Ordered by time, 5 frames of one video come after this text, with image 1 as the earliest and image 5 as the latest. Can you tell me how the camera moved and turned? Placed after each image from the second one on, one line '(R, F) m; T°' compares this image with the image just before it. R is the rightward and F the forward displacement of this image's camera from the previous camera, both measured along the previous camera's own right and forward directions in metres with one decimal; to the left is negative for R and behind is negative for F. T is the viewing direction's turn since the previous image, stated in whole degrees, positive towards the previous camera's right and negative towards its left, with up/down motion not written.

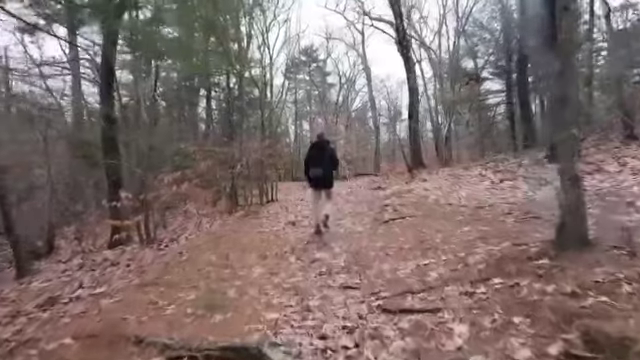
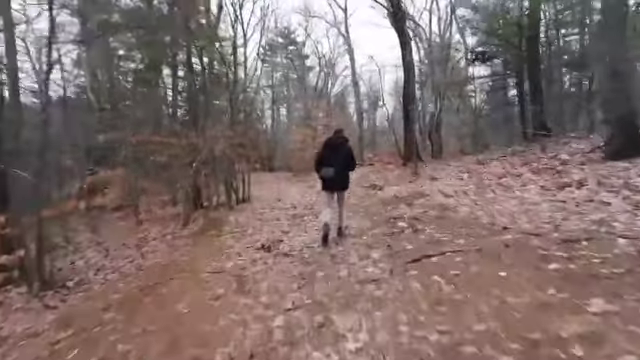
(-0.2, +3.5) m; +3°
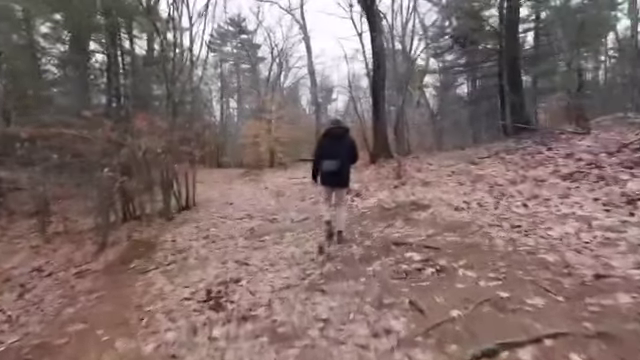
(-0.3, +2.8) m; +6°
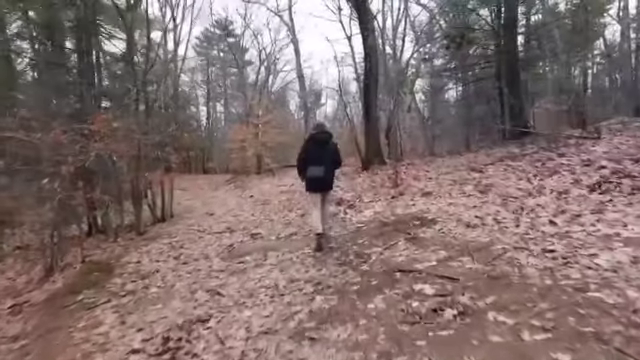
(0.0, +1.2) m; +1°
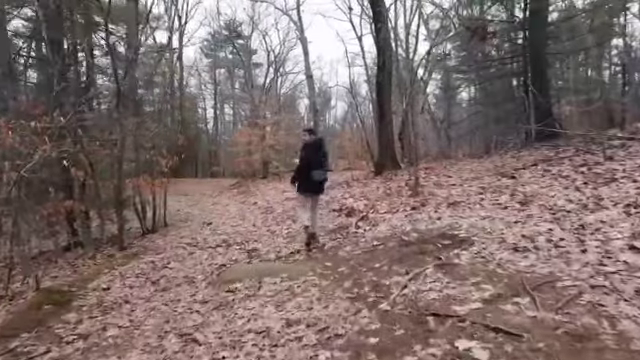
(0.0, +1.4) m; -1°
